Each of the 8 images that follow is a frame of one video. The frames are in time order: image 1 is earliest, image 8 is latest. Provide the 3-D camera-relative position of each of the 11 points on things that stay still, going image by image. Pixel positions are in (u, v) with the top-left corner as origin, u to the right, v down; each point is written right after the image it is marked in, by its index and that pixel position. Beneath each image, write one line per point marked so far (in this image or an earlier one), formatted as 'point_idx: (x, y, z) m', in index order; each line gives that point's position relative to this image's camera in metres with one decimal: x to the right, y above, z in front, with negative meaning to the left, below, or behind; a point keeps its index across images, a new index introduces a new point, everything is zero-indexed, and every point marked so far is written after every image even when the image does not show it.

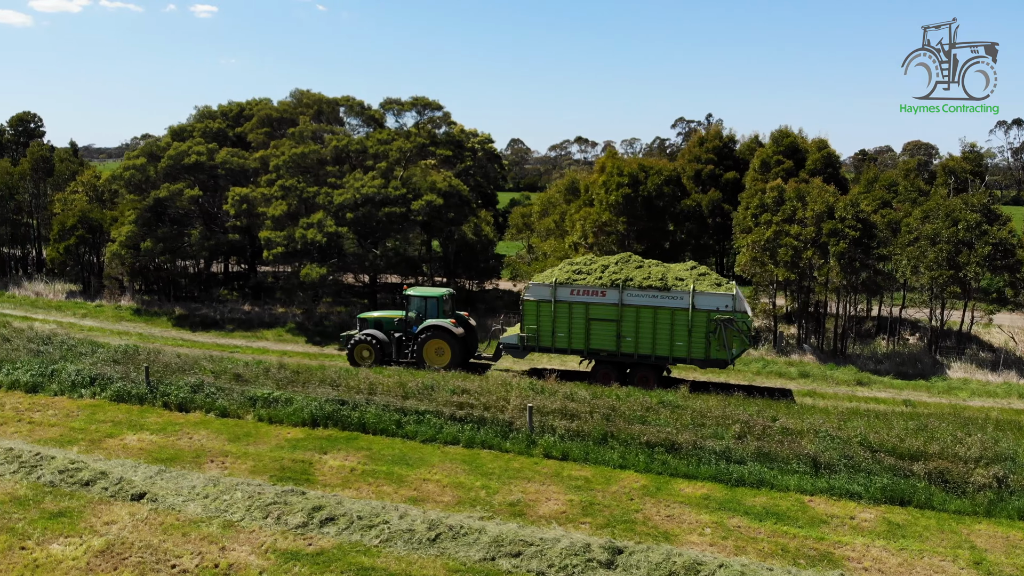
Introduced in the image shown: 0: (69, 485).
0: (-4.6, -2.1, +11.2) m
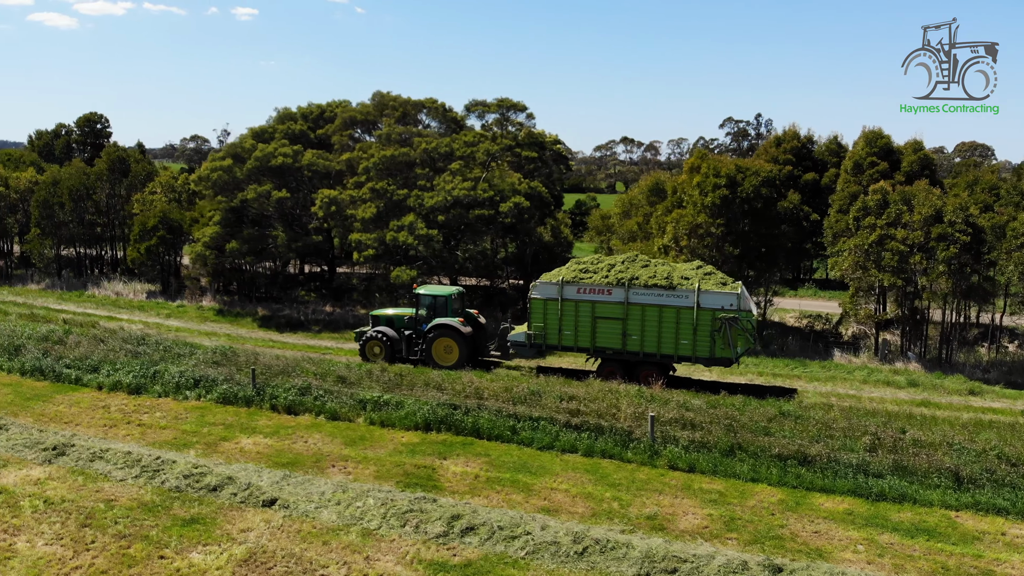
0: (-3.2, -2.1, +11.0) m
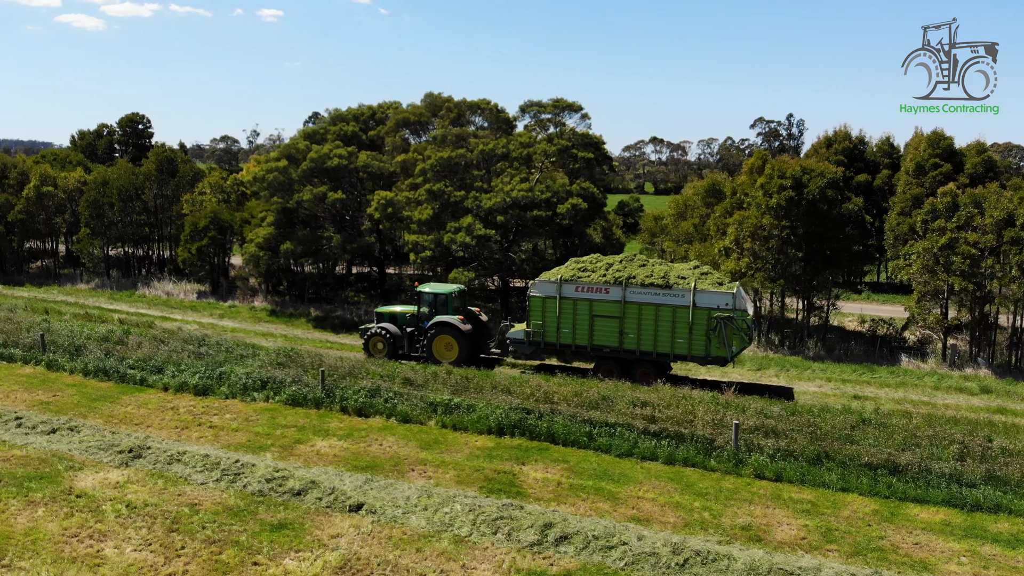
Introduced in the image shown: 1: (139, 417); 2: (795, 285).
0: (-2.3, -2.1, +10.8) m
1: (-5.0, -1.7, +14.2) m
2: (+5.2, +0.1, +19.5) m
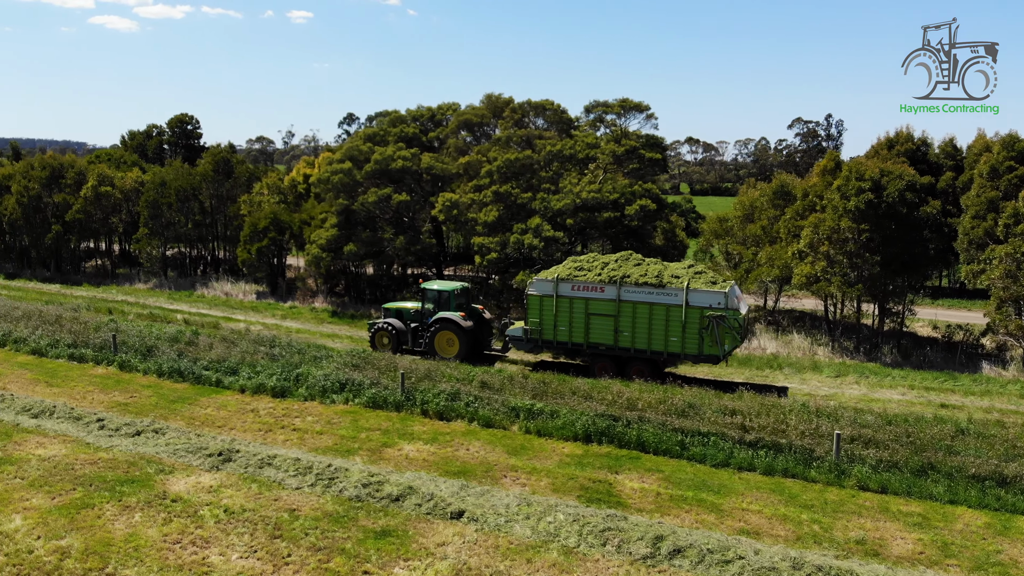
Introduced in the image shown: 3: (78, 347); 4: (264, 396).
0: (-1.3, -2.1, +10.7) m
1: (-3.9, -1.7, +14.1) m
2: (+6.4, 0.0, +19.1) m
3: (-7.5, -1.0, +18.6) m
4: (-3.6, -1.5, +15.2) m
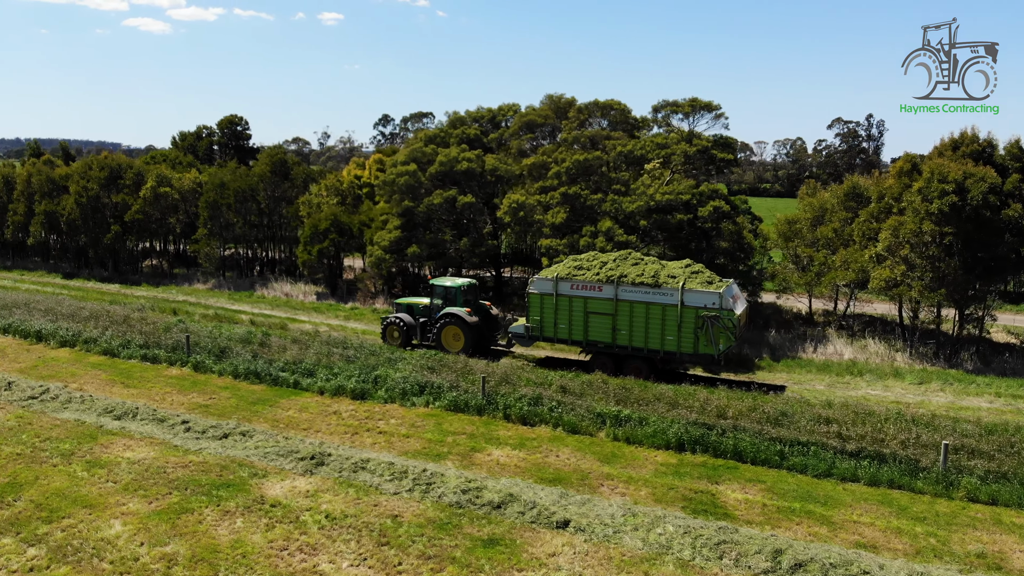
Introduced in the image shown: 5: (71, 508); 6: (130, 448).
0: (-0.3, -2.1, +10.5) m
1: (-2.7, -1.7, +13.9) m
2: (+7.7, -0.1, +18.7) m
3: (-6.3, -1.0, +18.6) m
4: (-2.4, -1.6, +15.1) m
5: (-4.3, -2.2, +10.5) m
6: (-4.5, -1.9, +12.6) m
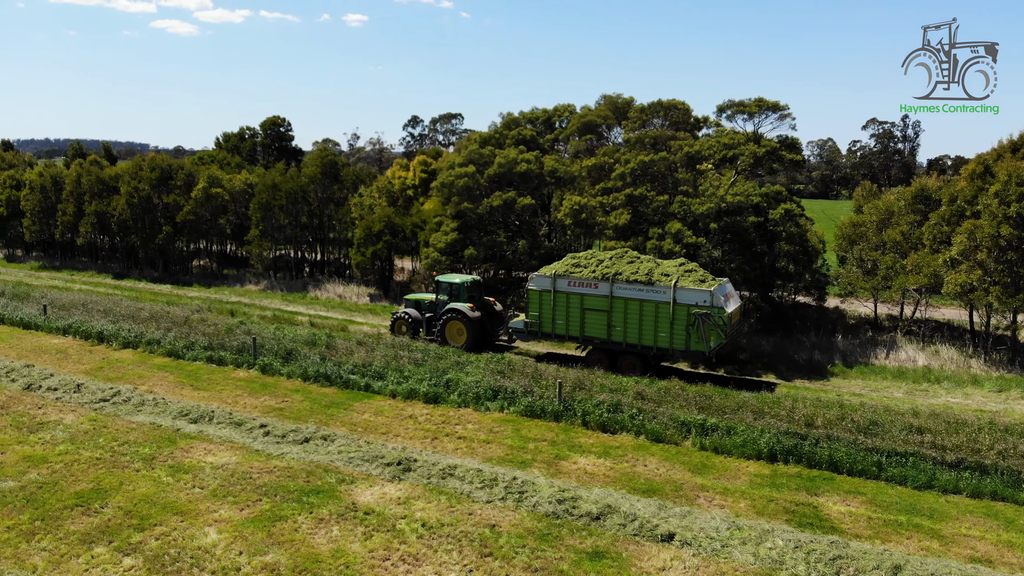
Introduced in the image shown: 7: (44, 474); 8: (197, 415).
0: (+0.6, -2.2, +10.2) m
1: (-1.7, -1.8, +13.7) m
2: (+8.9, -0.2, +18.3) m
3: (-5.1, -1.0, +18.4) m
4: (-1.4, -1.6, +14.8) m
5: (-3.4, -2.2, +10.3) m
6: (-3.5, -1.9, +12.4) m
7: (-5.1, -2.0, +11.6) m
8: (-4.1, -1.7, +14.1) m
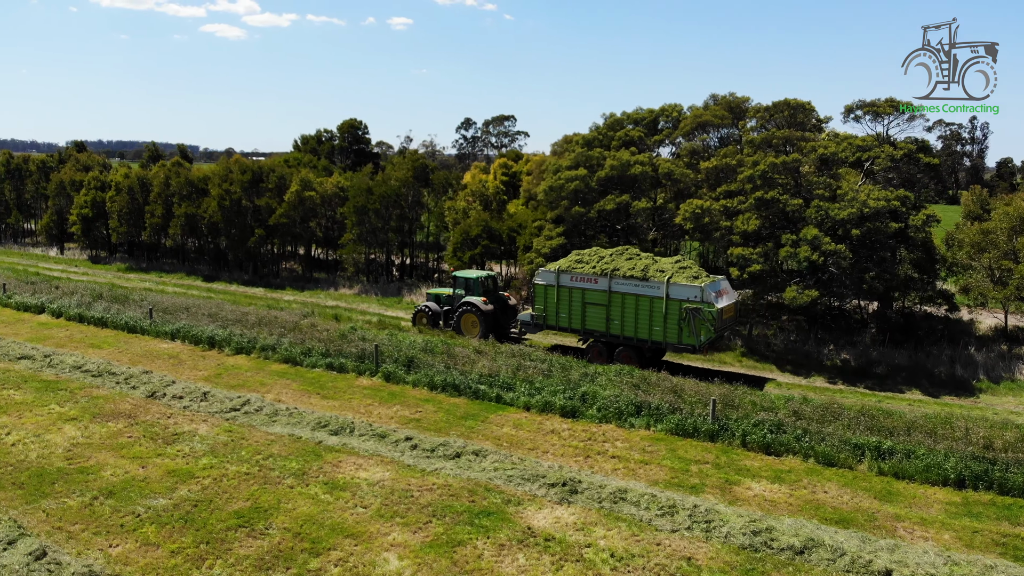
0: (+2.3, -2.3, +9.5) m
1: (+0.2, -1.9, +13.1) m
2: (+10.9, -0.4, +17.2) m
3: (-3.0, -1.1, +17.9) m
4: (+0.6, -1.7, +14.2) m
5: (-1.6, -2.3, +9.7) m
6: (-1.7, -2.0, +11.9) m
7: (-3.3, -2.1, +11.1) m
8: (-2.2, -1.8, +13.5) m
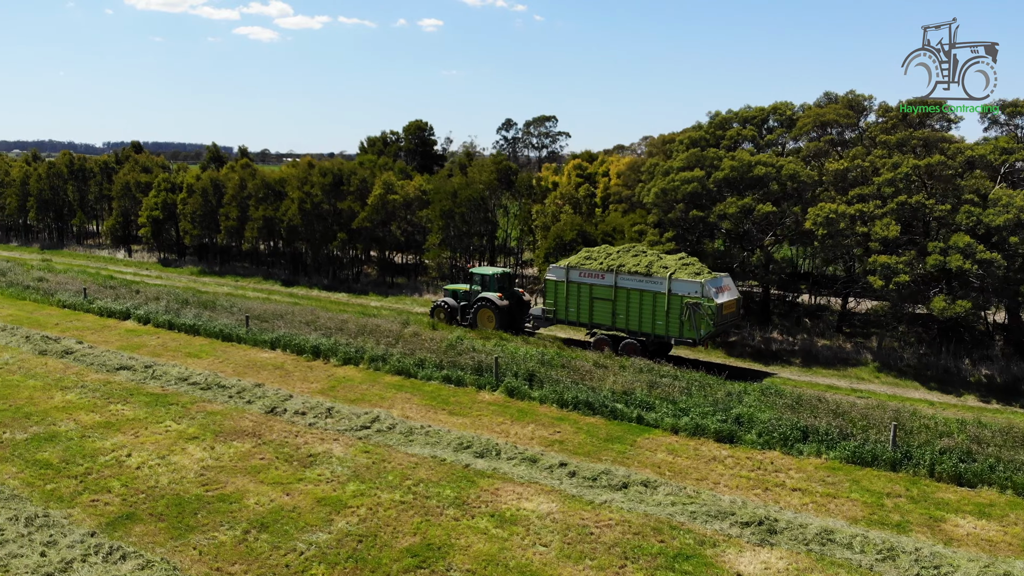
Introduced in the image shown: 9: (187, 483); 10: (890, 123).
0: (+4.1, -2.5, +8.4) m
1: (+2.0, -2.0, +12.1) m
2: (+12.9, -0.6, +15.8) m
3: (-1.0, -1.3, +17.0) m
4: (+2.4, -1.9, +13.1) m
5: (+0.1, -2.4, +8.8) m
6: (+0.1, -2.2, +10.9) m
7: (-1.5, -2.2, +10.2) m
8: (-0.4, -1.9, +12.6) m
9: (-3.5, -2.1, +11.6) m
10: (+6.9, +3.2, +20.5) m
